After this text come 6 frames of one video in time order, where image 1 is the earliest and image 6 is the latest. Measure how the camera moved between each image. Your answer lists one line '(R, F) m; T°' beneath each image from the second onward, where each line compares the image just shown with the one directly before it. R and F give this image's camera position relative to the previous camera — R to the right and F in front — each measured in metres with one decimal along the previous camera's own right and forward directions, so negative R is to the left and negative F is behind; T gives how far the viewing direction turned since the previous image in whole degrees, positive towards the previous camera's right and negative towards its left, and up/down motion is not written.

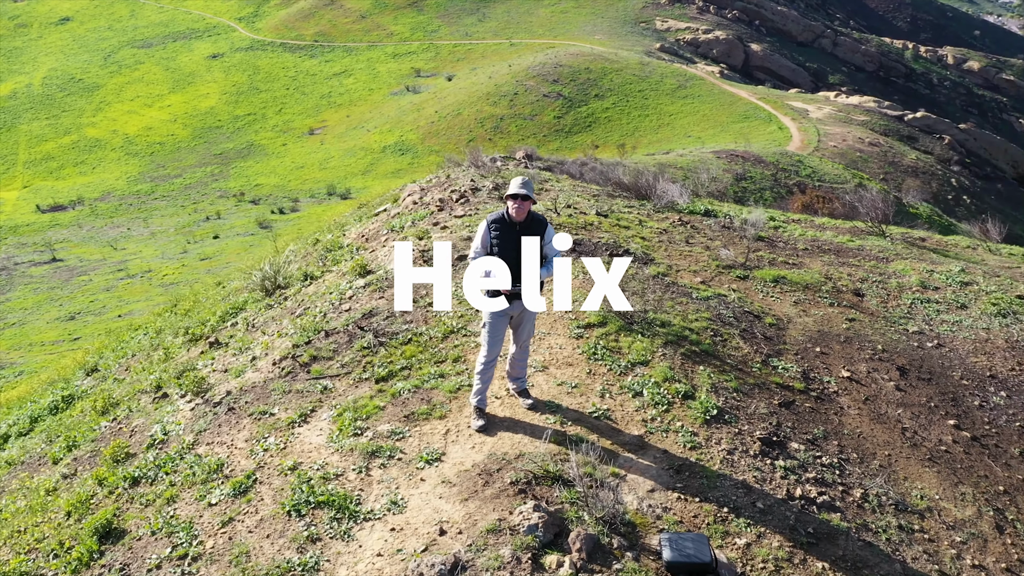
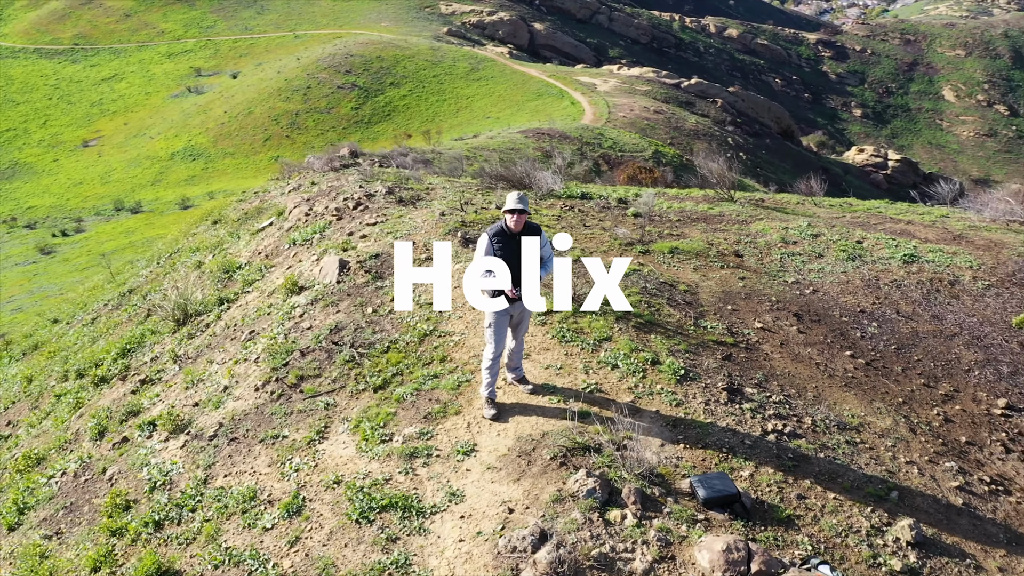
(-1.1, -0.4) m; +13°
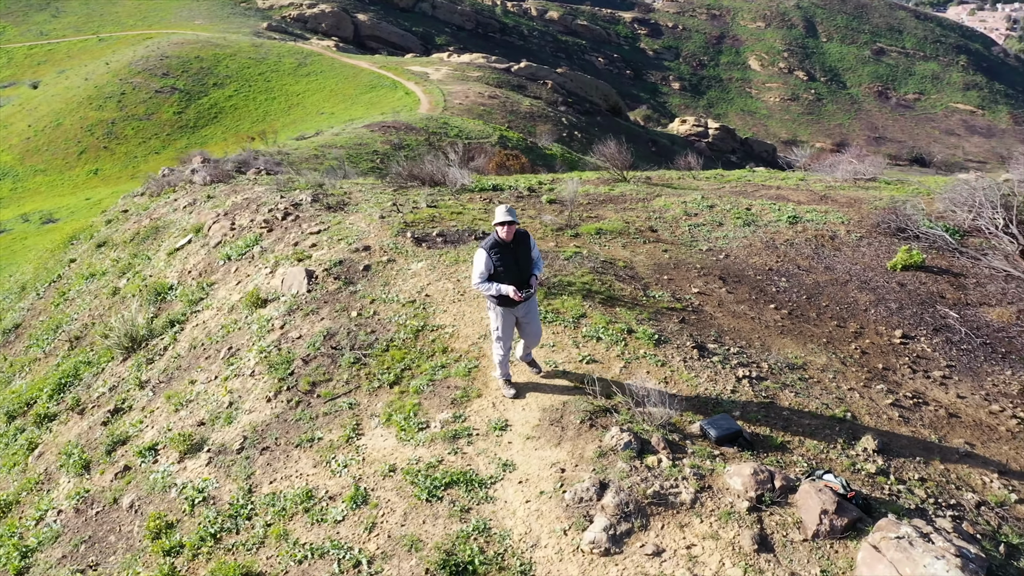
(-1.1, -0.5) m; +10°
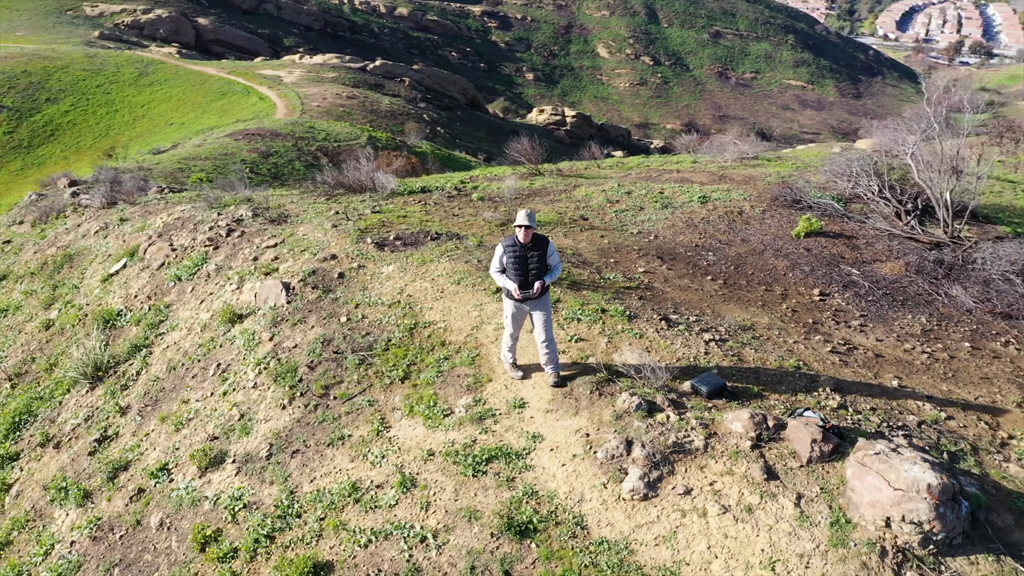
(-1.0, -0.5) m; +9°
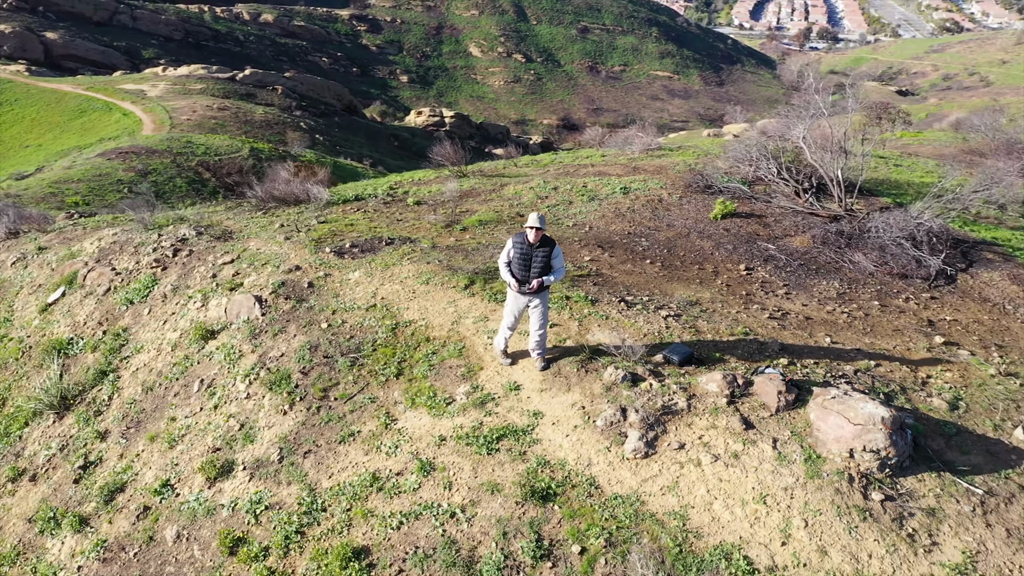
(-0.8, -0.5) m; +8°
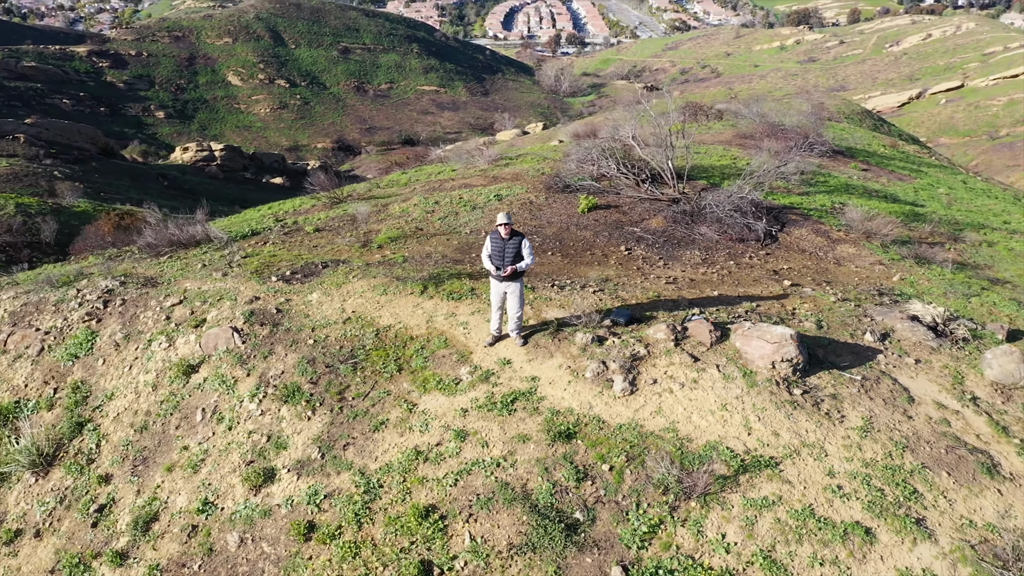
(-1.8, -1.2) m; +14°
